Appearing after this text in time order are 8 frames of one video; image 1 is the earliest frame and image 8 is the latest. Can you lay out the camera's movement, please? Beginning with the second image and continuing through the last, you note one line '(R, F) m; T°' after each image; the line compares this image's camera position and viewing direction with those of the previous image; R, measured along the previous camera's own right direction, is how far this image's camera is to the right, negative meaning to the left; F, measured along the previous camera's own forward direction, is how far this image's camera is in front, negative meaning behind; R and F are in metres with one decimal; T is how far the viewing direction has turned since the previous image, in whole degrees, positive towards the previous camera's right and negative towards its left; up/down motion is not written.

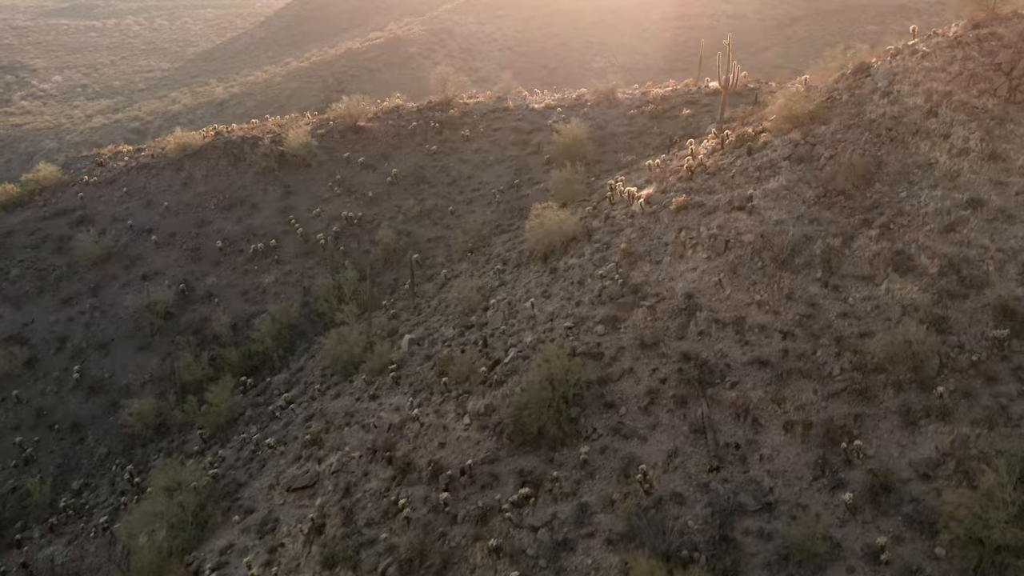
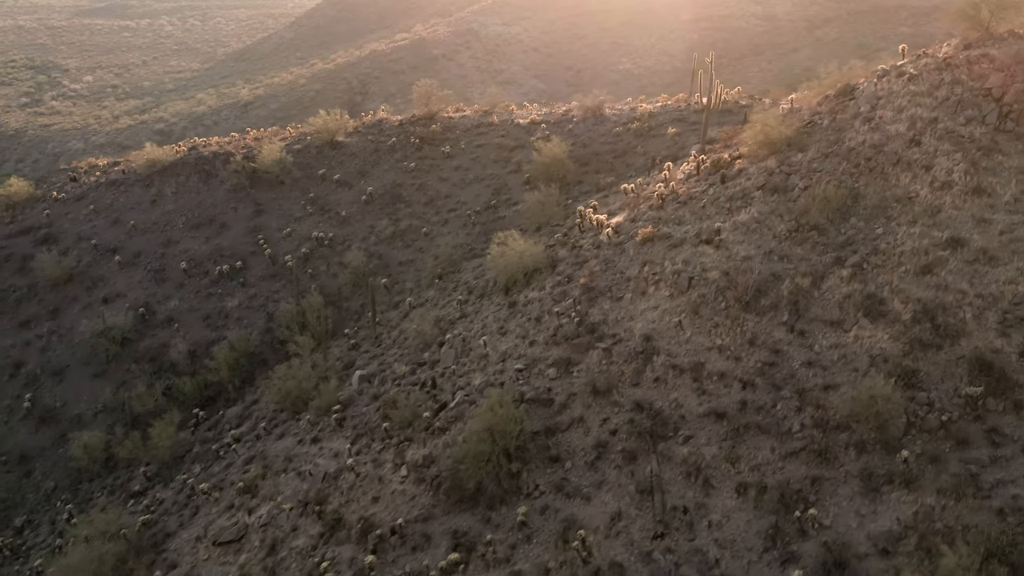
(+0.9, +1.1) m; -1°
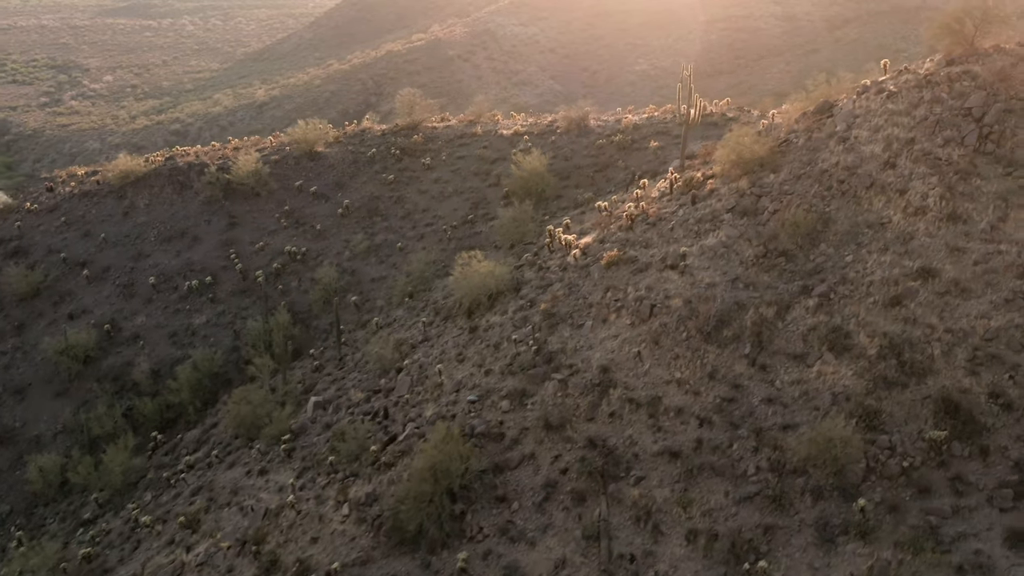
(+0.7, +0.7) m; -1°
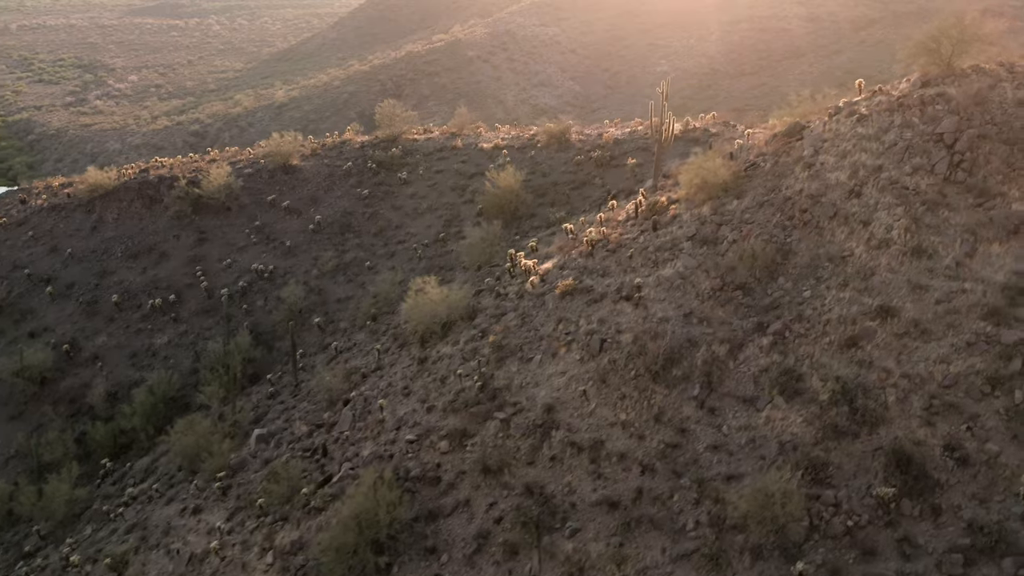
(+0.8, +0.7) m; -1°
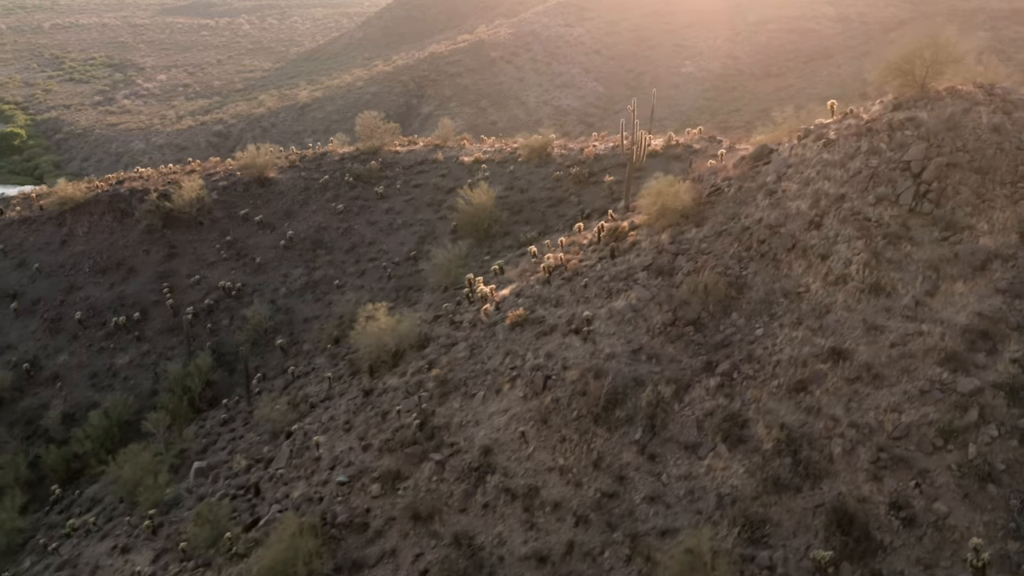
(+0.8, +0.7) m; -1°
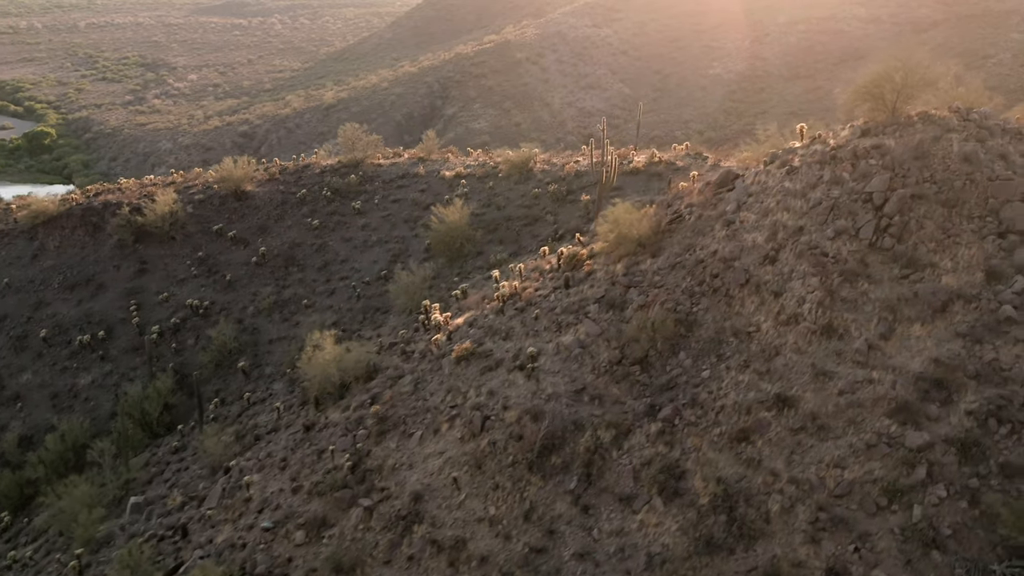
(+0.8, +0.7) m; -1°
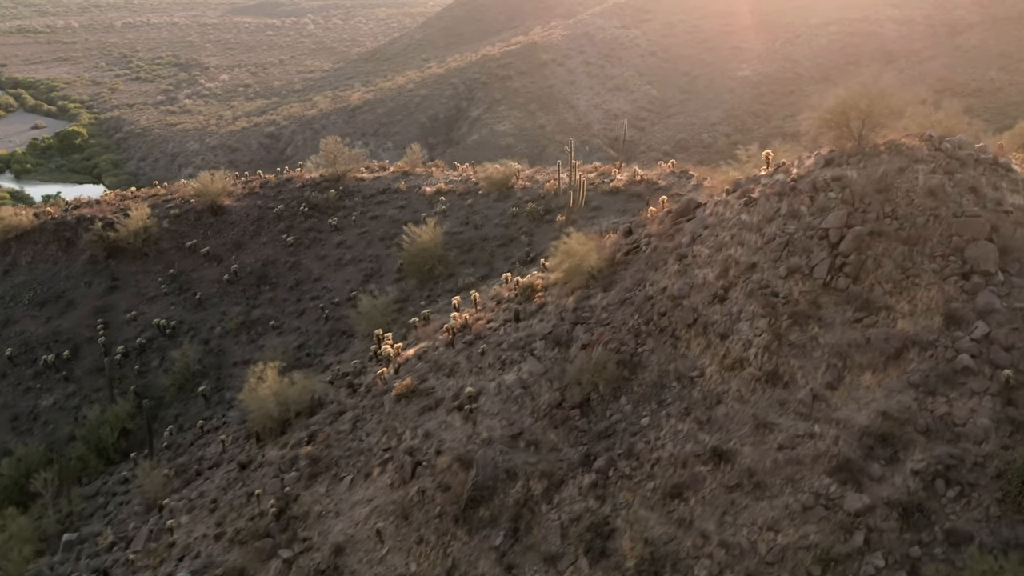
(+0.8, +0.7) m; -1°
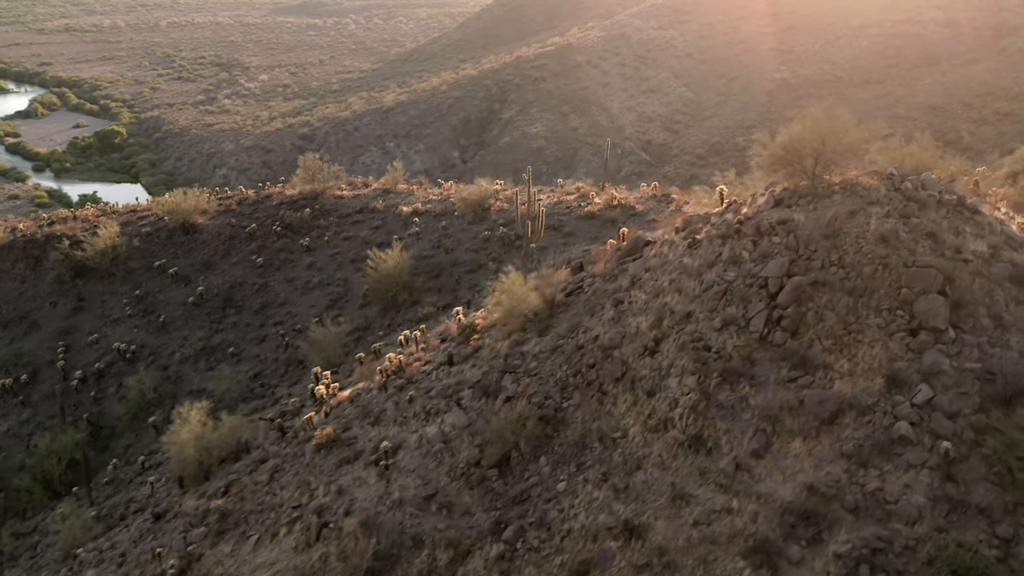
(+1.0, +0.8) m; -1°
